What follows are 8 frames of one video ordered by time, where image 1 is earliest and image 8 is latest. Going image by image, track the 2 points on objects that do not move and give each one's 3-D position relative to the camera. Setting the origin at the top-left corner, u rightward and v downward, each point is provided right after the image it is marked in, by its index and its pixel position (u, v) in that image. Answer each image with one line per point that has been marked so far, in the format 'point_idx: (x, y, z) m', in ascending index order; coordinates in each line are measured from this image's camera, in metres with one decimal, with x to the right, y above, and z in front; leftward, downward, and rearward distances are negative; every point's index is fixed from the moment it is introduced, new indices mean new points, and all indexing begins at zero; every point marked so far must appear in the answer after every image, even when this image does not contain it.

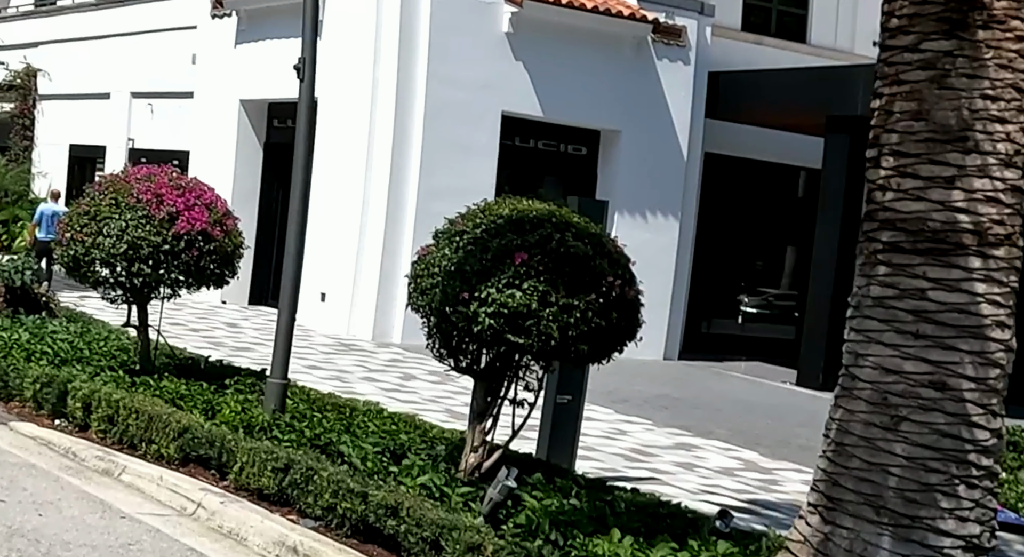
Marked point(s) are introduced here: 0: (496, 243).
0: (-0.1, +0.2, +7.9) m
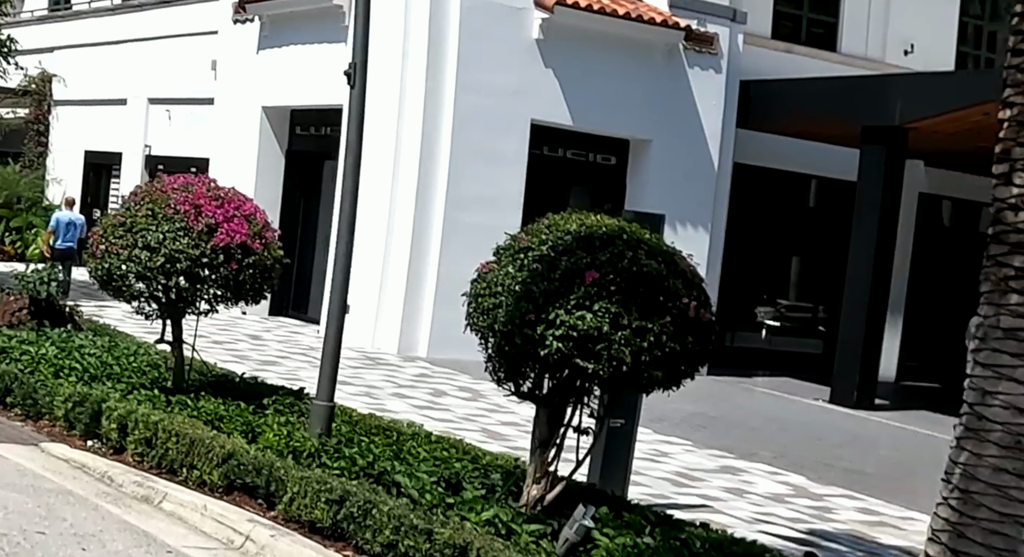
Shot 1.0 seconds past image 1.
0: (+0.3, +0.1, +7.4) m
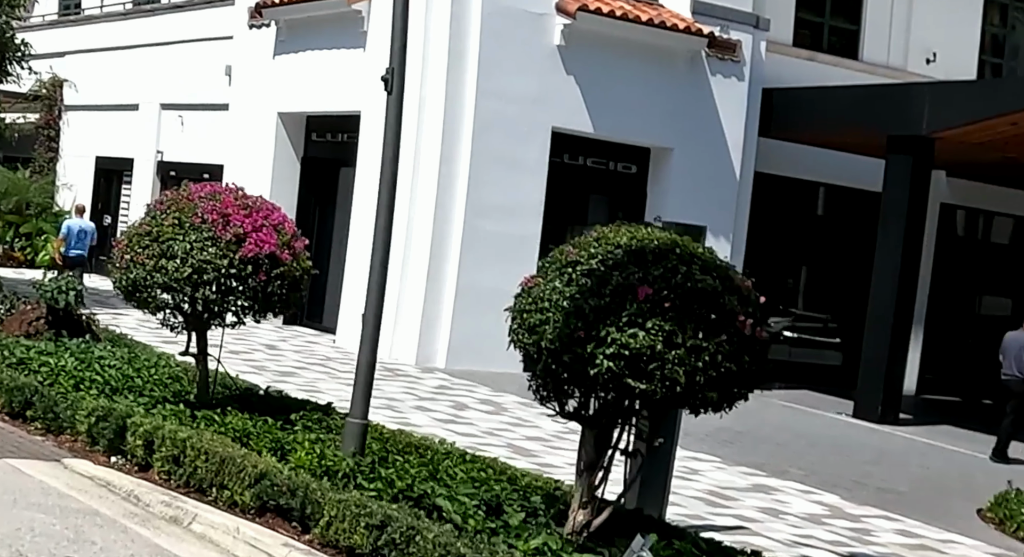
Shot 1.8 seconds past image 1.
0: (+0.5, 0.0, +7.1) m
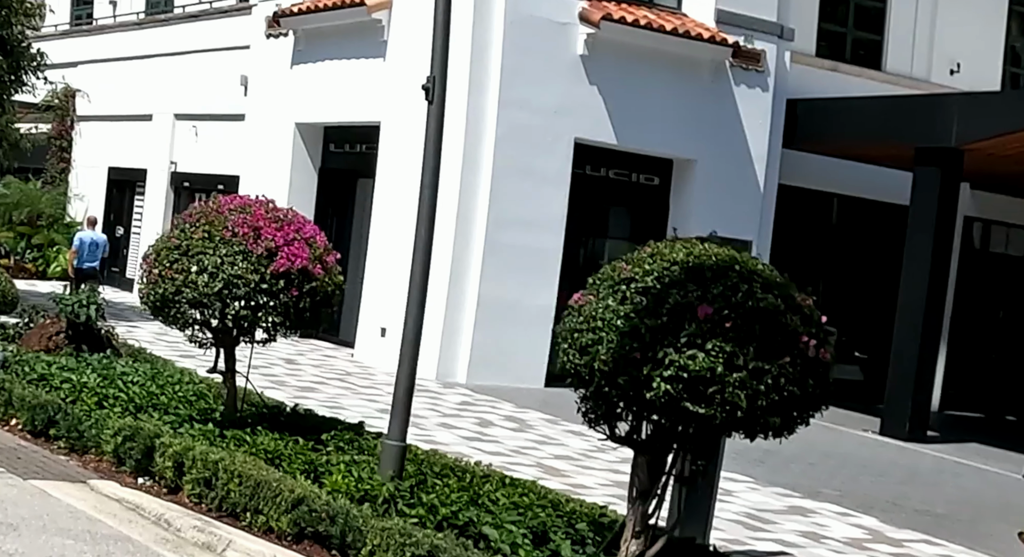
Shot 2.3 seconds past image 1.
0: (+0.8, -0.1, +6.8) m
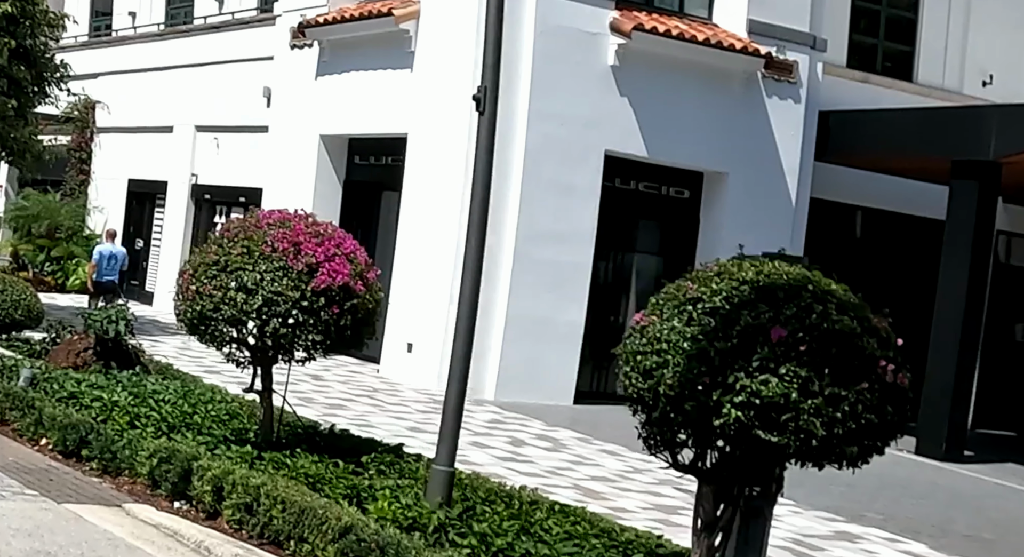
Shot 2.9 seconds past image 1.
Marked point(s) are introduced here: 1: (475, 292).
0: (+1.0, -0.2, +6.5) m
1: (-0.2, -0.1, +7.9) m
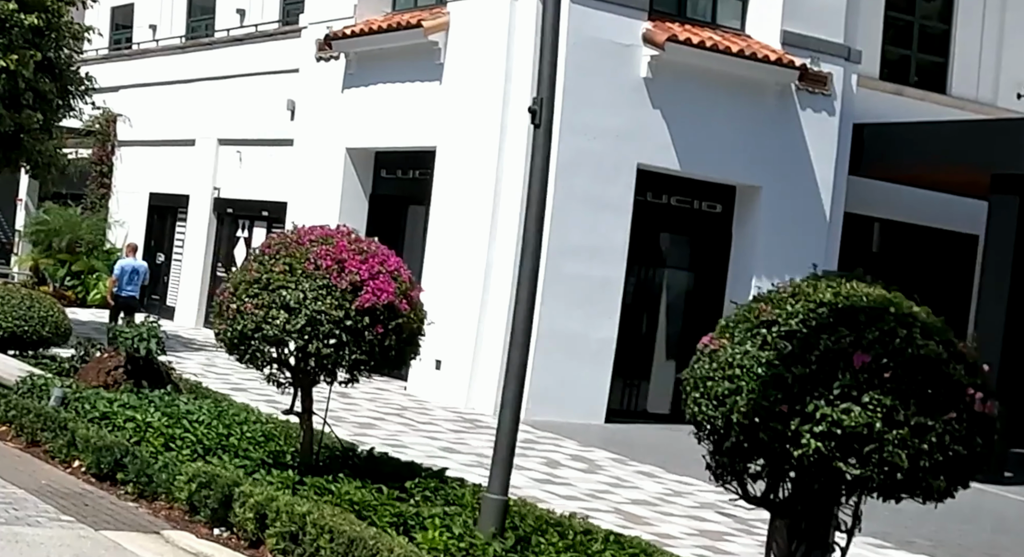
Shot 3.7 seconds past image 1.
0: (+1.3, -0.3, +6.2) m
1: (+0.1, -0.2, +7.6) m
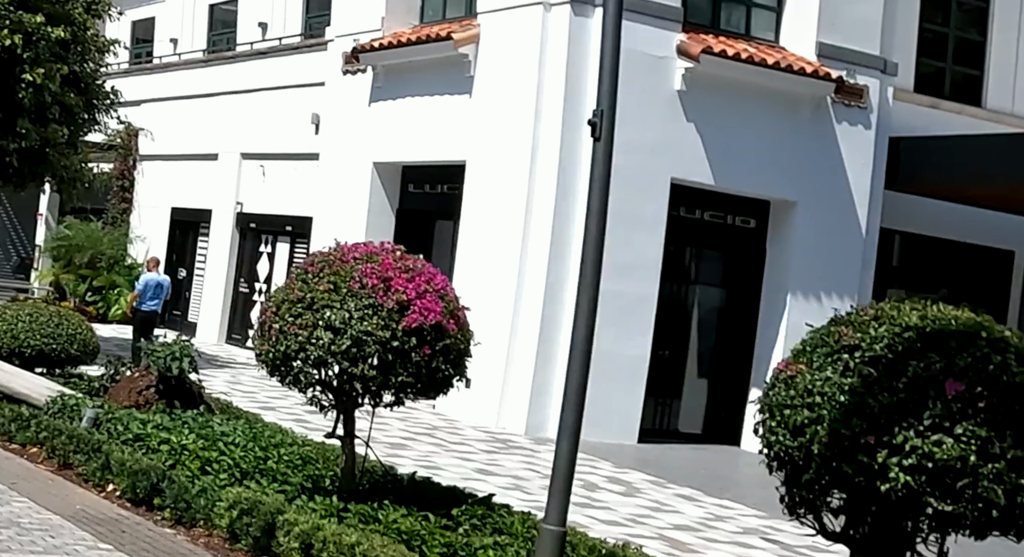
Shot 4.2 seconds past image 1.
0: (+1.6, -0.3, +5.8) m
1: (+0.4, -0.3, +7.3) m
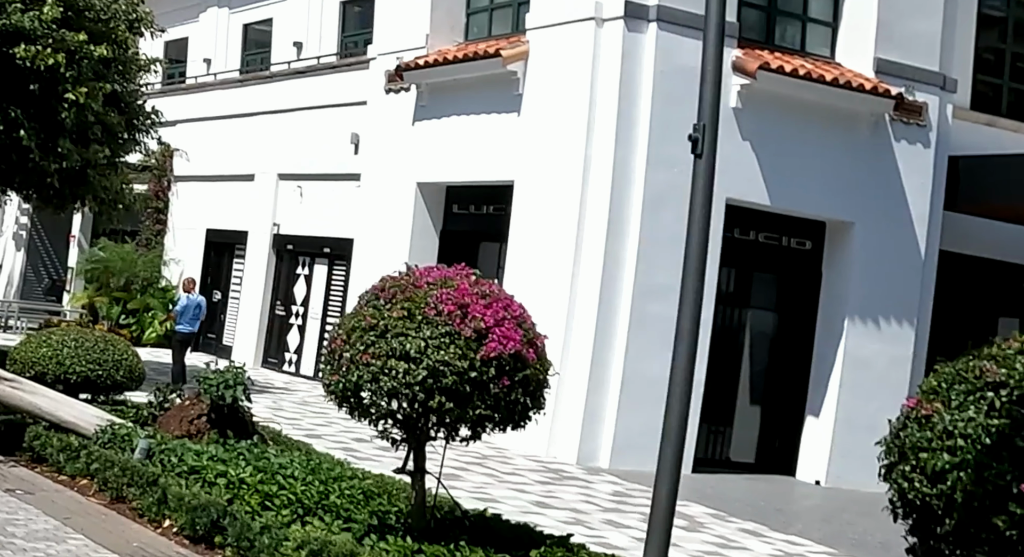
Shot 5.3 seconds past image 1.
0: (+2.0, -0.4, +5.3) m
1: (+0.8, -0.4, +6.8) m
